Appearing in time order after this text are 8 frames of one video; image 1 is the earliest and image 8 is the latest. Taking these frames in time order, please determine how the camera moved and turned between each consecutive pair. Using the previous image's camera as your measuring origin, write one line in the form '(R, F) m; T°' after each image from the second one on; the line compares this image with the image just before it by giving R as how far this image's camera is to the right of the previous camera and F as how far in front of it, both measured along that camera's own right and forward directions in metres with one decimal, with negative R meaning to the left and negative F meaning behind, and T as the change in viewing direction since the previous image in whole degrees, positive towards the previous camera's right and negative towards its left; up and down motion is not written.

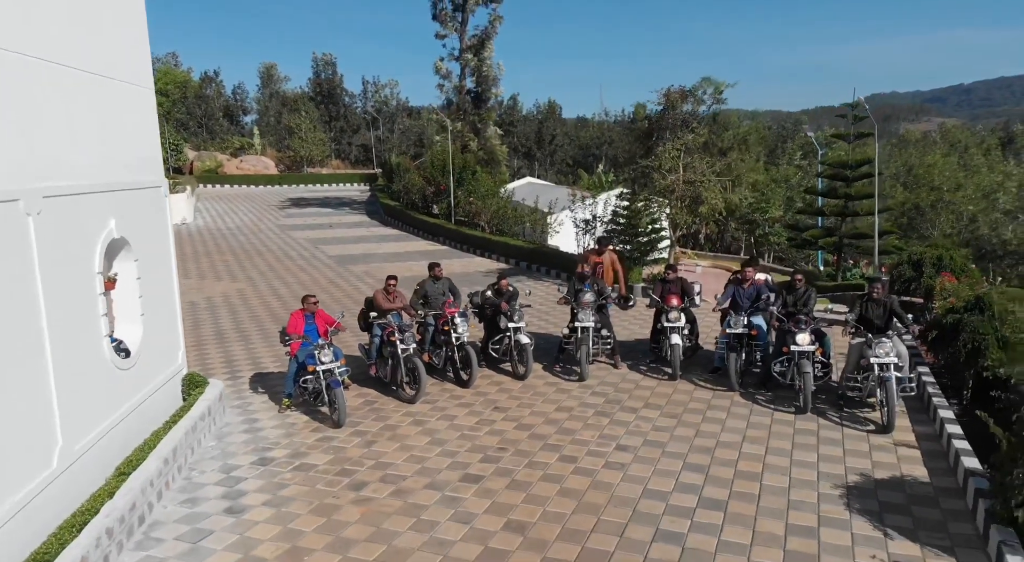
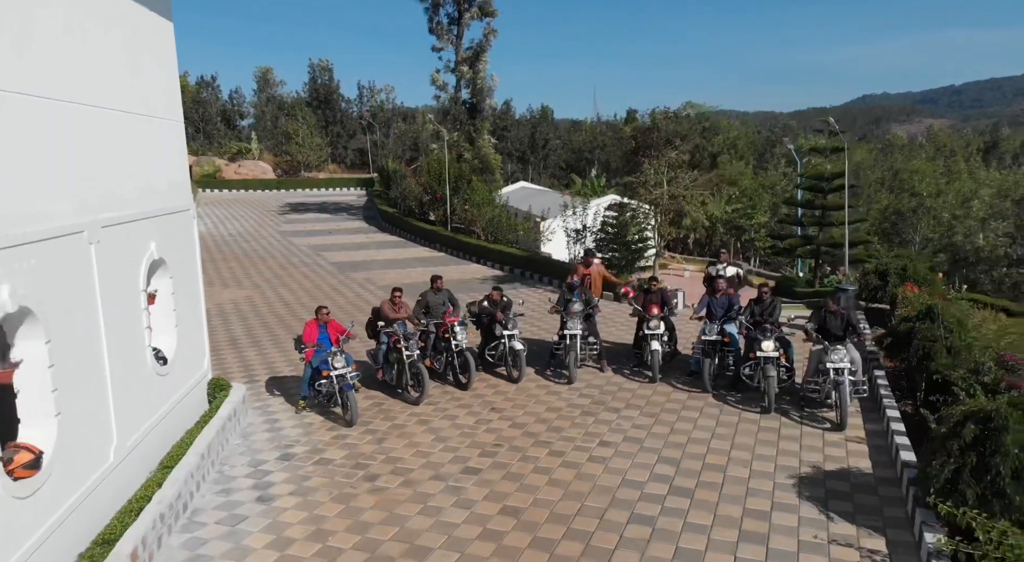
(0.0, -0.6) m; +1°
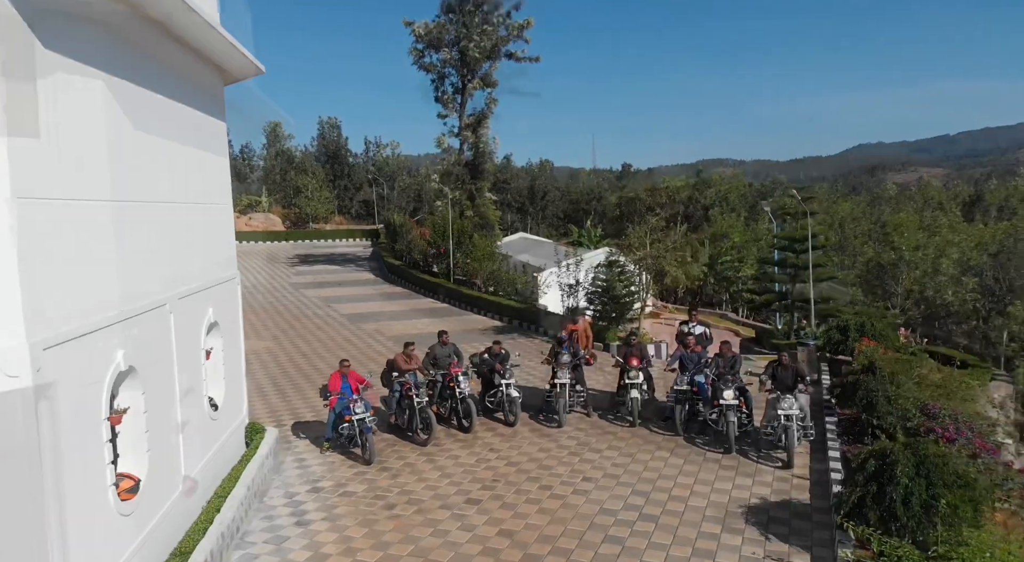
(0.0, -1.1) m; 0°
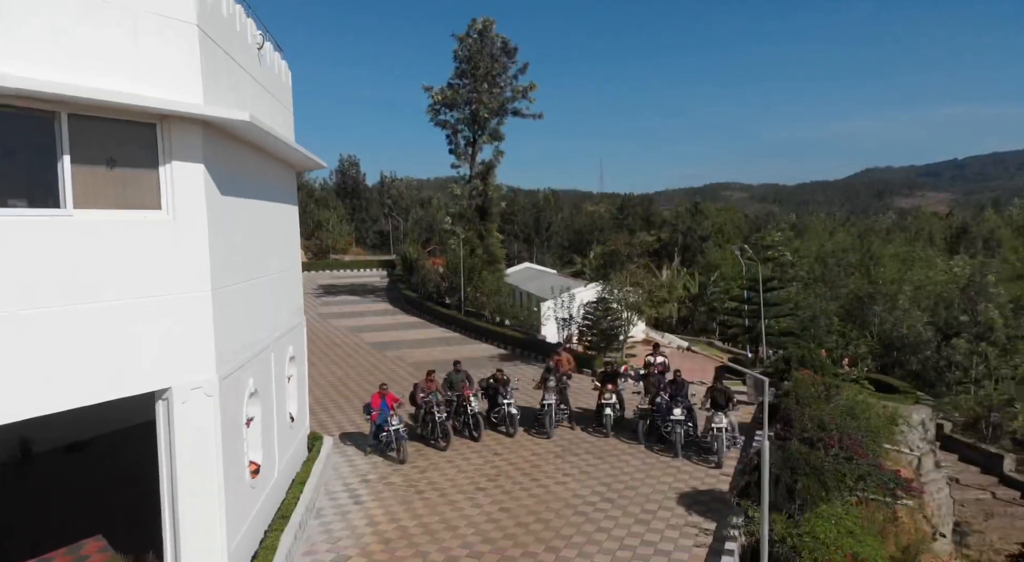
(+0.1, -2.3) m; -1°
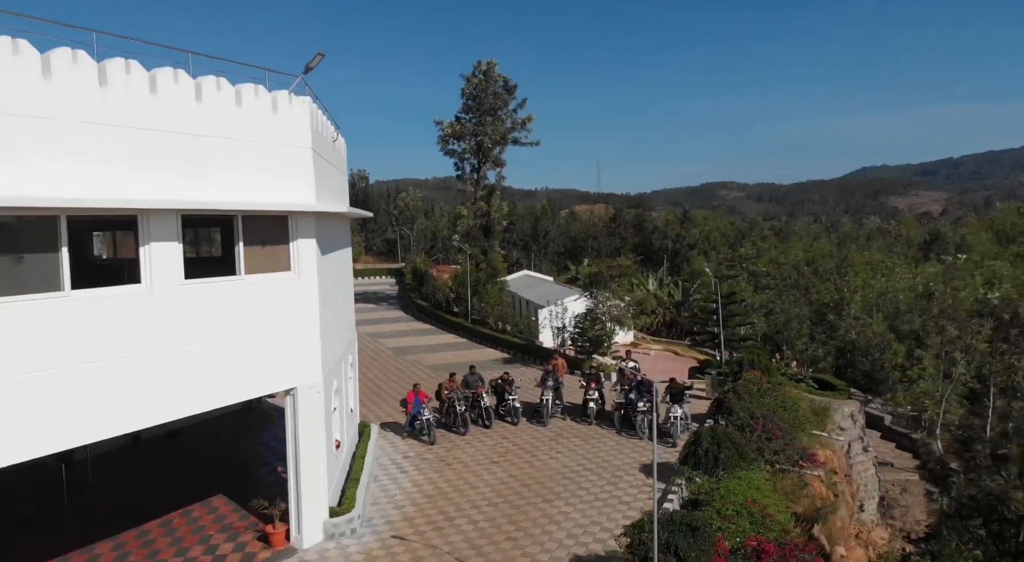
(-0.1, -2.7) m; 0°
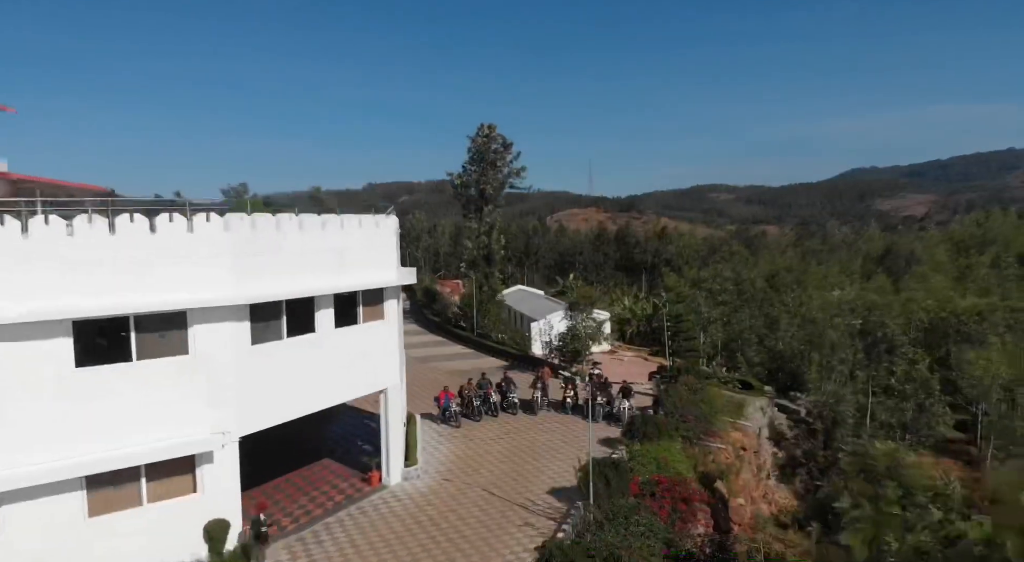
(-0.2, -5.4) m; +1°
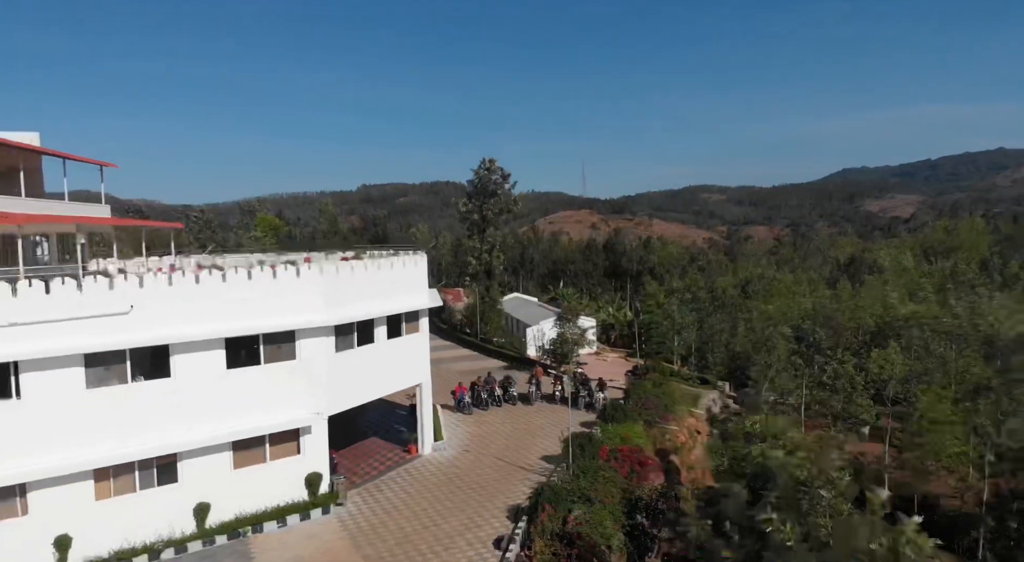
(-0.2, -4.8) m; +1°
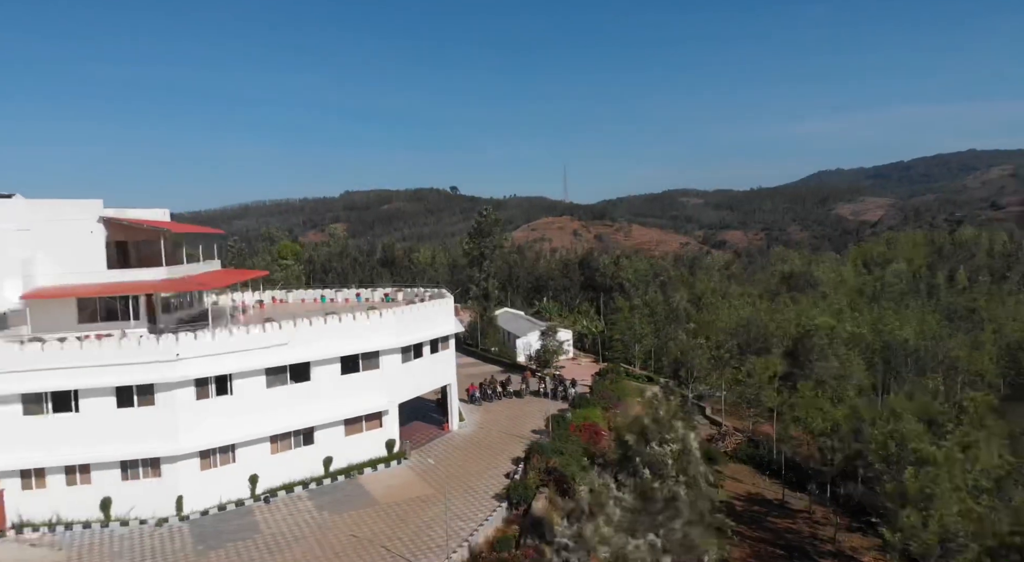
(-0.7, -9.3) m; +2°
